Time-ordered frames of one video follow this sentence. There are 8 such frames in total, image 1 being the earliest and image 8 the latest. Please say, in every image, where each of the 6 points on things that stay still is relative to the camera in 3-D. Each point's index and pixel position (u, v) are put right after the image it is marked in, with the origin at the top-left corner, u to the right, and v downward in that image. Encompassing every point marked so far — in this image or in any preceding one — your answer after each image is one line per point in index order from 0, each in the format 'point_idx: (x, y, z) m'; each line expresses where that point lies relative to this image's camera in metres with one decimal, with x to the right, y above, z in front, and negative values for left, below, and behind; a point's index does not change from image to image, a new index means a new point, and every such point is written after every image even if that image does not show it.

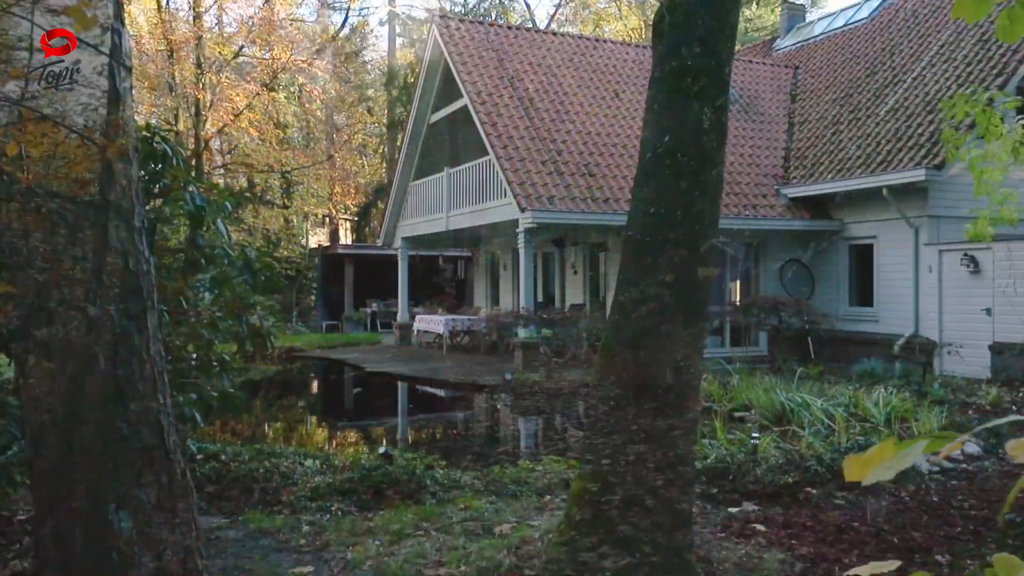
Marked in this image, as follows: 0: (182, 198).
0: (-1.4, +0.4, +3.9) m
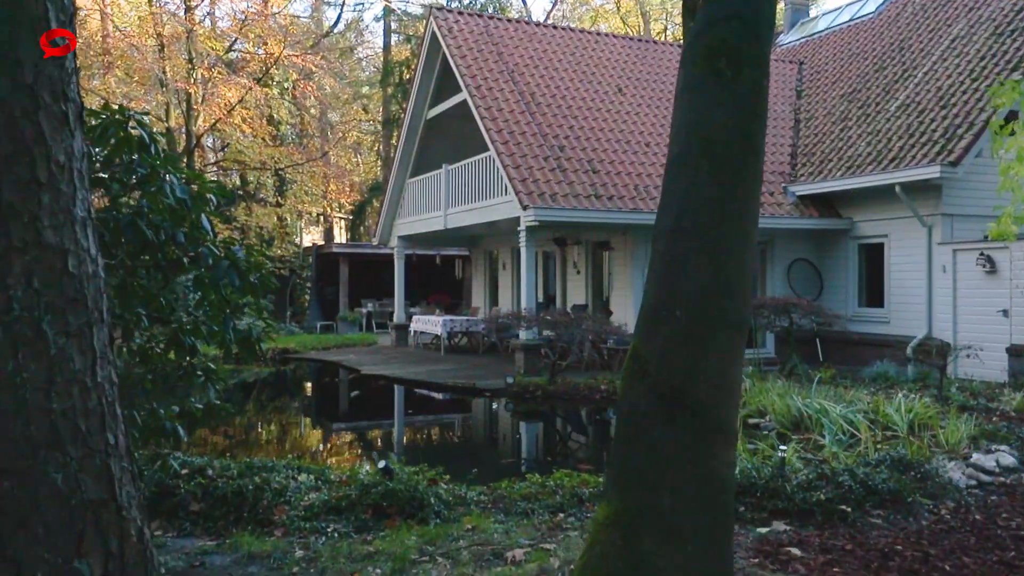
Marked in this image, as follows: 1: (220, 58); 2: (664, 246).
0: (-1.4, +0.4, +3.5) m
1: (-6.2, +4.9, +19.2) m
2: (+0.6, +0.2, +3.5) m
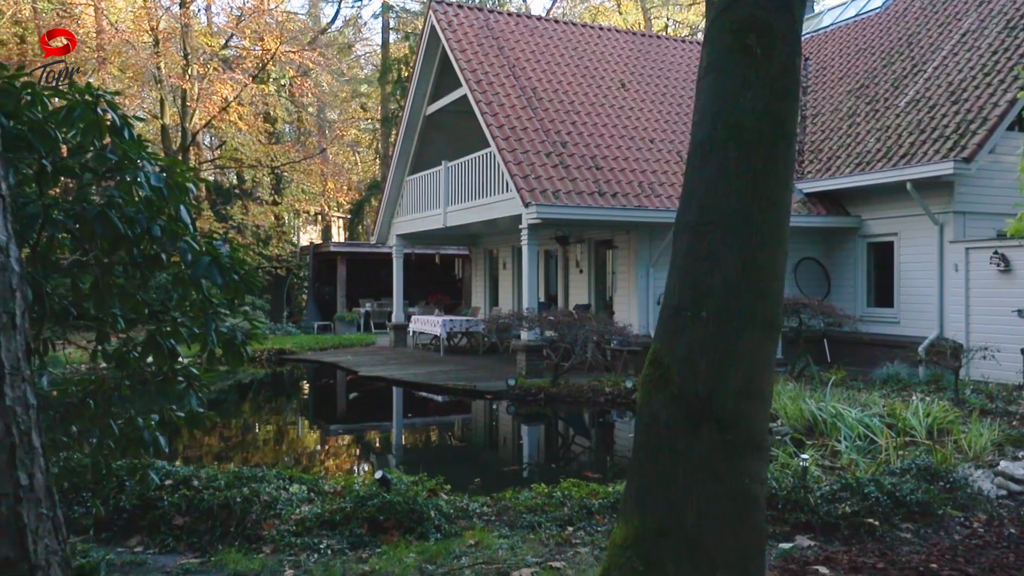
0: (-1.3, +0.4, +3.2) m
1: (-6.2, +4.9, +18.9) m
2: (+0.6, +0.2, +3.2) m
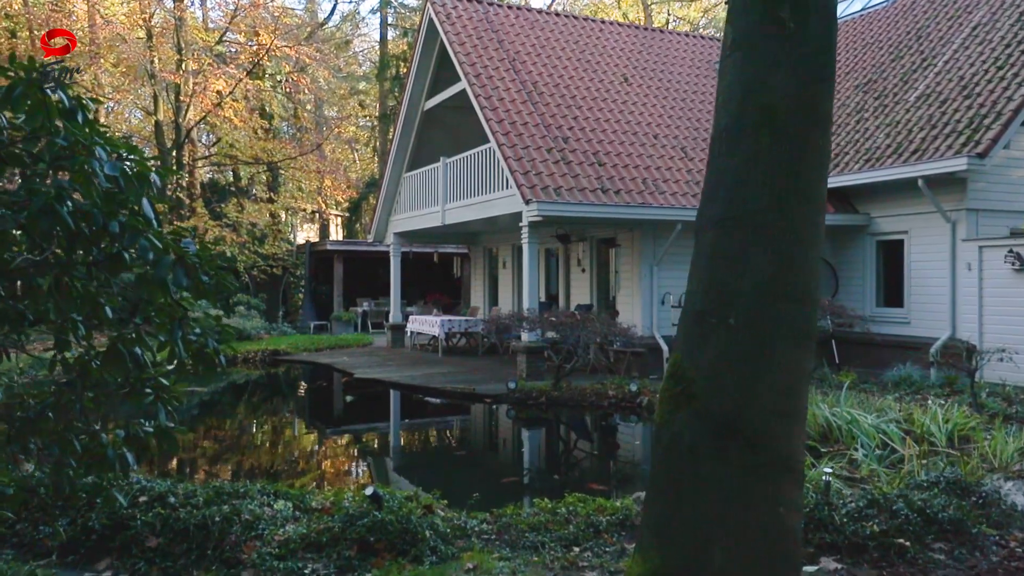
0: (-1.3, +0.4, +2.8) m
1: (-6.2, +4.9, +18.5) m
2: (+0.6, +0.2, +2.9) m
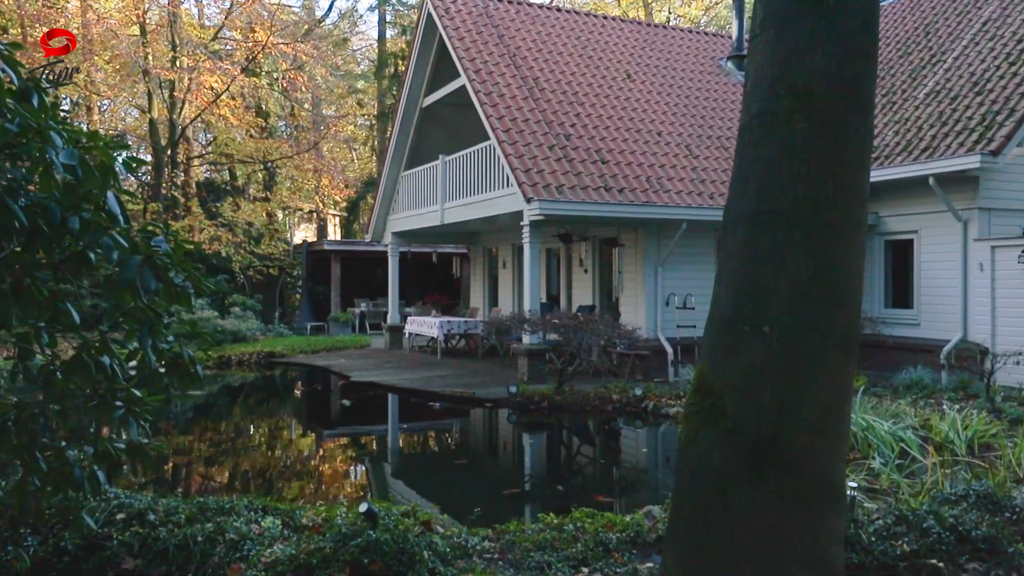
0: (-1.3, +0.4, +2.5) m
1: (-6.2, +4.9, +18.2) m
2: (+0.7, +0.1, +2.6) m
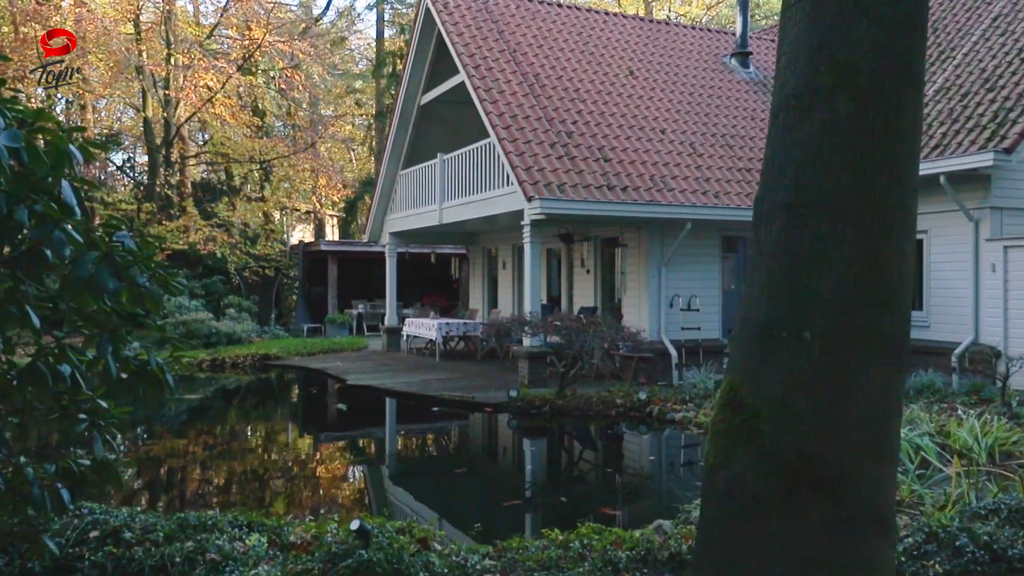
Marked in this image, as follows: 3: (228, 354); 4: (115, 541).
0: (-1.3, +0.4, +2.3) m
1: (-6.2, +4.9, +17.9) m
2: (+0.7, +0.1, +2.3) m
3: (-5.1, -1.2, +16.3) m
4: (-1.7, -1.1, +3.8) m
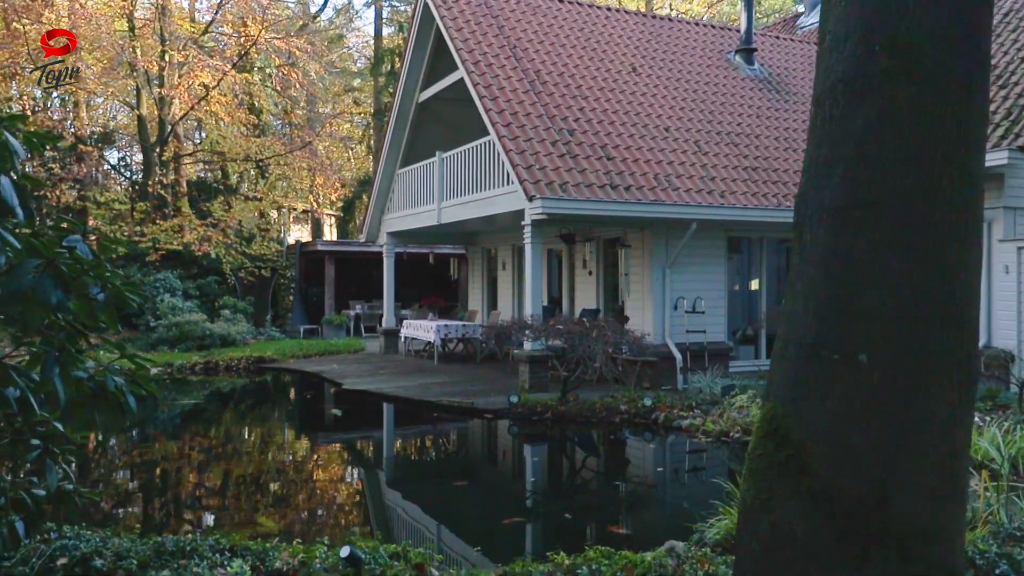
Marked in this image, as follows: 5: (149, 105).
0: (-1.3, +0.3, +2.0) m
1: (-6.2, +4.8, +17.6) m
2: (+0.7, +0.1, +2.0) m
3: (-5.1, -1.2, +16.0) m
4: (-1.7, -1.1, +3.5) m
5: (-7.5, +3.8, +18.5) m
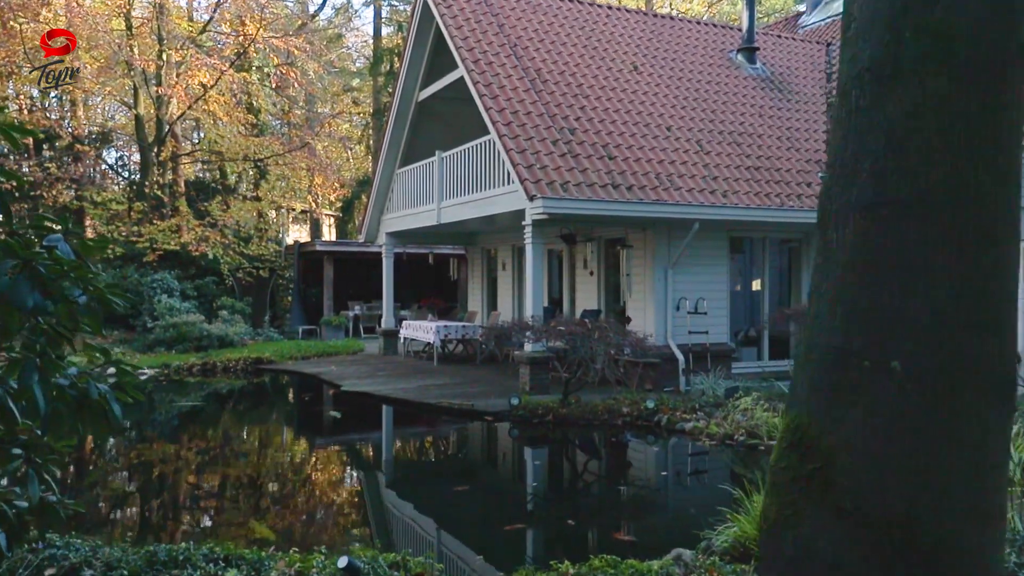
0: (-1.3, +0.3, +1.8) m
1: (-6.2, +4.8, +17.5) m
2: (+0.7, +0.1, +1.9) m
3: (-5.1, -1.2, +15.9) m
4: (-1.6, -1.1, +3.4) m
5: (-7.5, +3.8, +18.4) m
